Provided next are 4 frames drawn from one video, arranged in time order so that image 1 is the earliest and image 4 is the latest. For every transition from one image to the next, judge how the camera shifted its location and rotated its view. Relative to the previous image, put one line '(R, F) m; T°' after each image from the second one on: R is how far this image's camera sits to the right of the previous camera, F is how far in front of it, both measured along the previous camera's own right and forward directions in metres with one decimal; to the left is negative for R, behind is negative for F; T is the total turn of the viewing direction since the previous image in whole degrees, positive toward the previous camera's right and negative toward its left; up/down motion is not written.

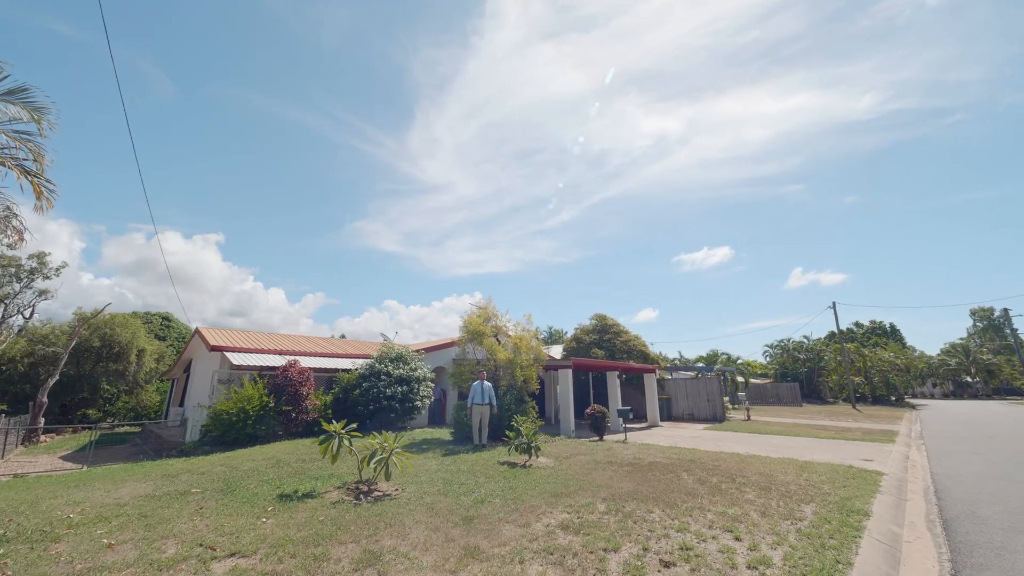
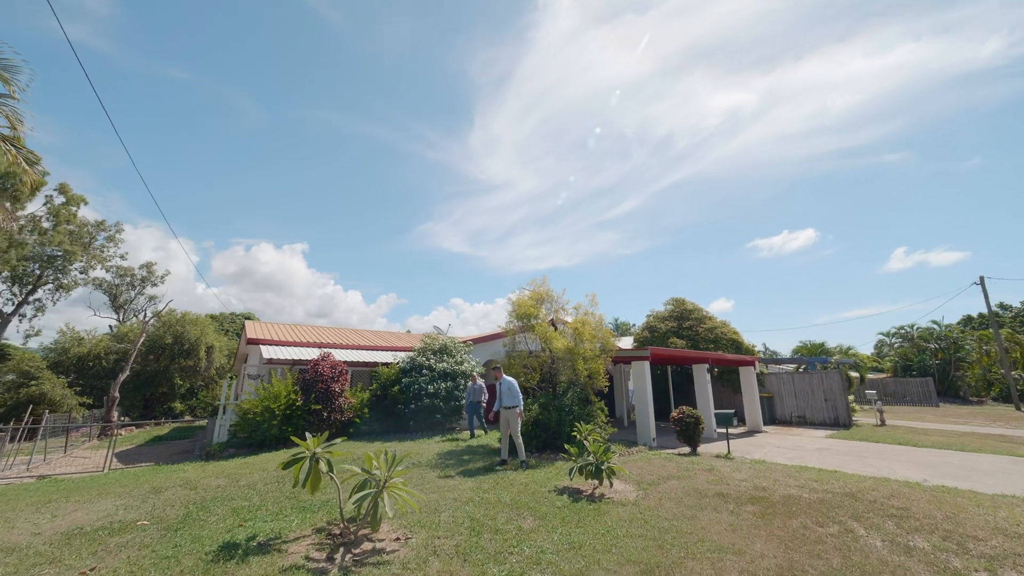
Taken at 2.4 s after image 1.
(+0.1, +2.4) m; -9°
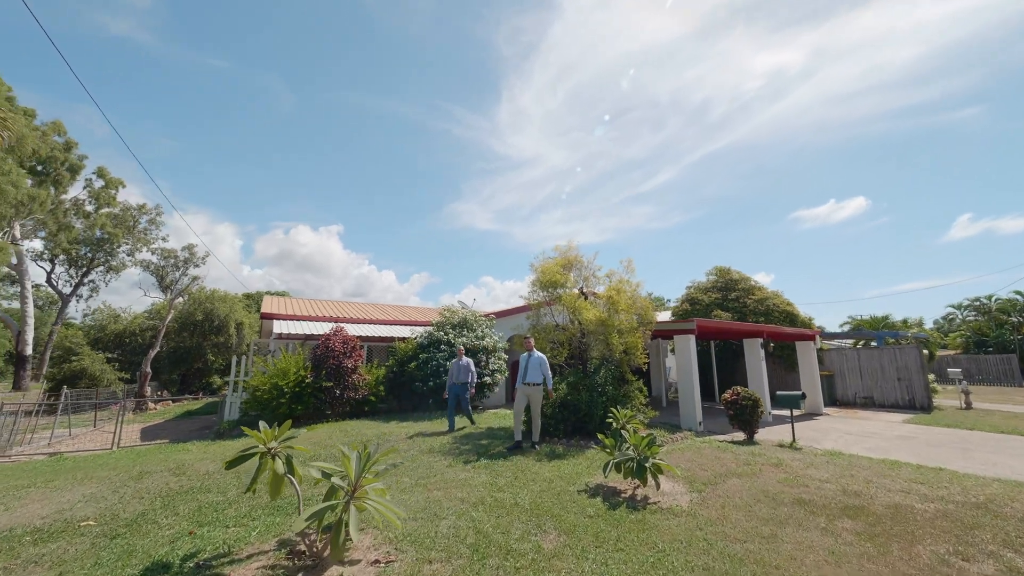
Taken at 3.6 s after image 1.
(+0.1, +1.2) m; -4°
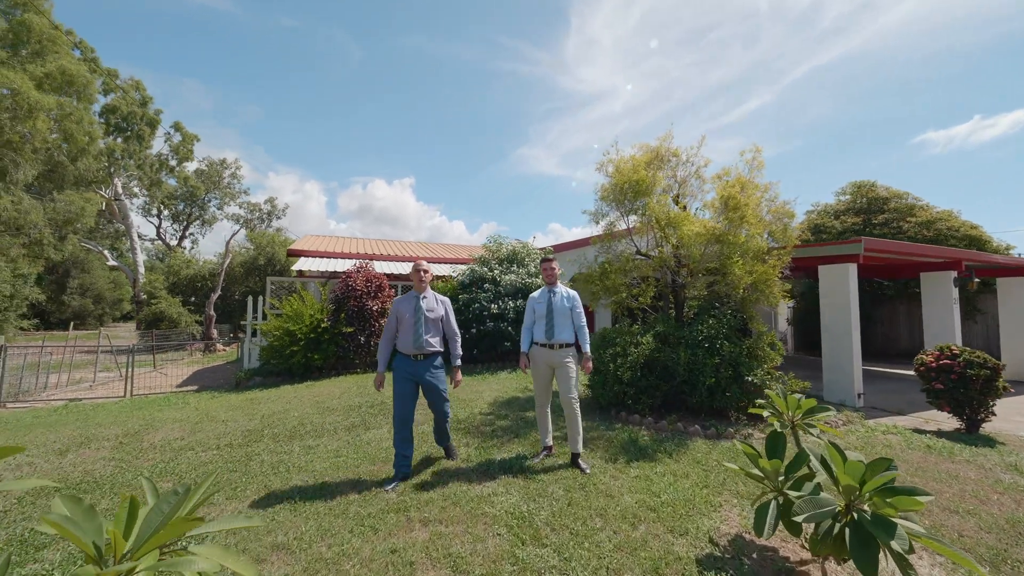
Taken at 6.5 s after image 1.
(+0.1, +2.7) m; -10°
